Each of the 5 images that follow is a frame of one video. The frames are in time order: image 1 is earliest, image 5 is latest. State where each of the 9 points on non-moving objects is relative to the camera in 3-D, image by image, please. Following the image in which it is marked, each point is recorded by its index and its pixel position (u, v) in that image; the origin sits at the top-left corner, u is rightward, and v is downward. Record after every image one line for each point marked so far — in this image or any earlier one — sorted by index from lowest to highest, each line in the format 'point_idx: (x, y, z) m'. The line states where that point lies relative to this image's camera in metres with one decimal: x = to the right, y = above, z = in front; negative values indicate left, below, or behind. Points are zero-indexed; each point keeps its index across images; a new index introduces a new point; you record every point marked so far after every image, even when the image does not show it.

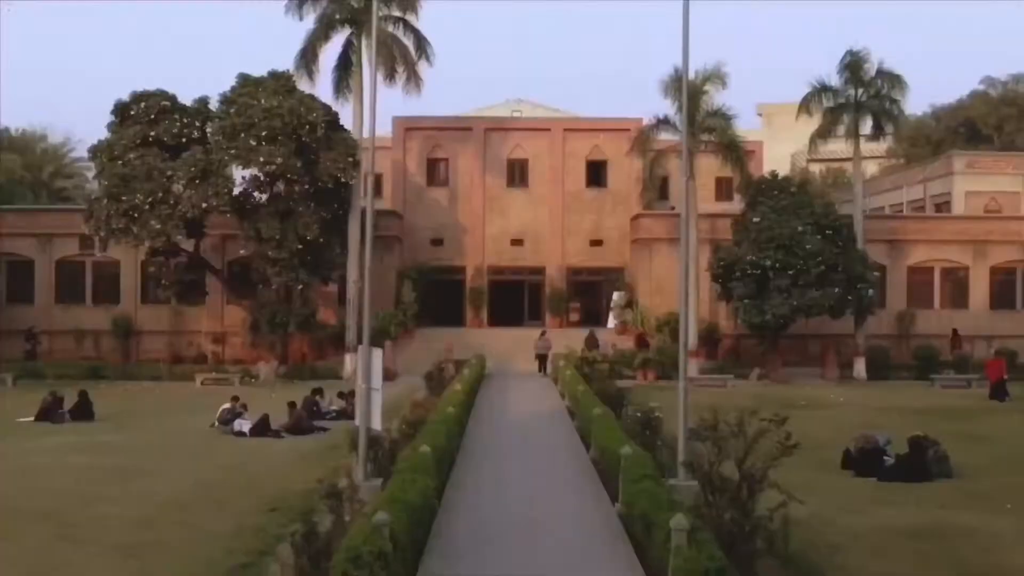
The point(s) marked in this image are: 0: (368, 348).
0: (-1.5, -0.6, +12.7) m
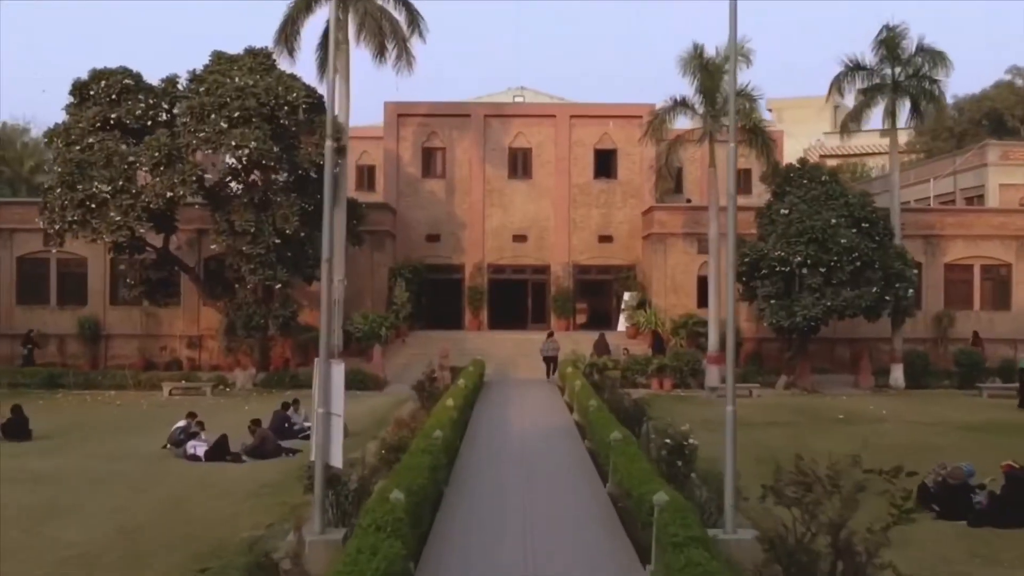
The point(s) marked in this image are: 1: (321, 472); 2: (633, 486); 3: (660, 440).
0: (-1.5, -0.6, +9.9) m
1: (-1.6, -1.5, +9.9) m
2: (+1.1, -1.8, +10.7) m
3: (+1.7, -1.7, +13.6) m
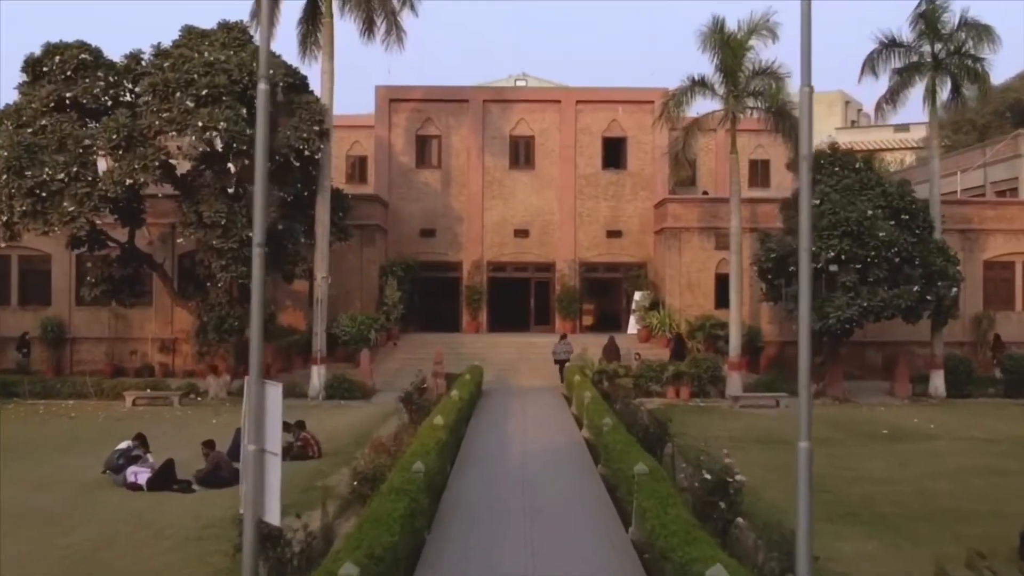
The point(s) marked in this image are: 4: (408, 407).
0: (-1.6, -0.6, +7.4) m
1: (-1.6, -1.5, +7.3) m
2: (+1.1, -1.7, +8.1) m
3: (+1.7, -1.7, +11.1) m
4: (-1.6, -1.8, +18.4) m
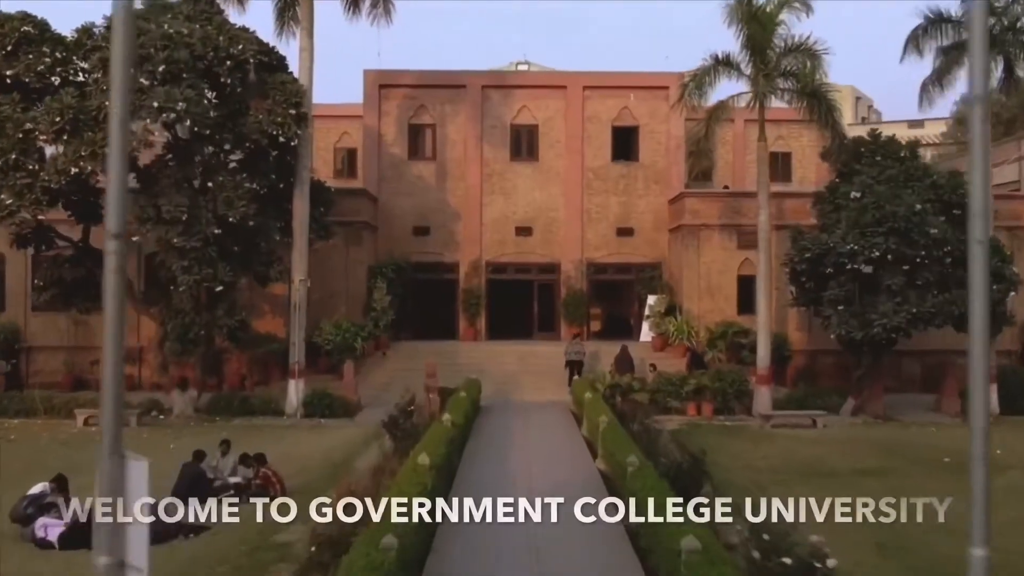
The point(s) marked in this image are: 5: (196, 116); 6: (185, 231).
0: (-1.5, -0.6, +4.7) m
1: (-1.6, -1.5, +4.6) m
2: (+1.1, -1.8, +5.4) m
3: (+1.7, -1.8, +8.4) m
4: (-1.6, -1.9, +15.7) m
5: (-5.0, +2.7, +19.1) m
6: (-5.4, +0.9, +19.7) m
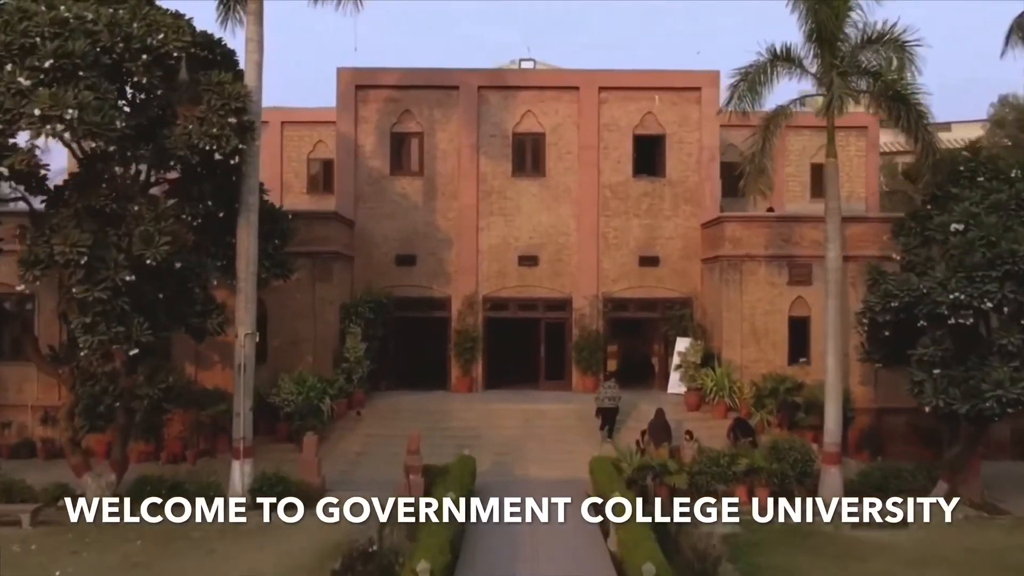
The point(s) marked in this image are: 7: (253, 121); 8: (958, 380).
0: (-1.5, -1.4, 0.0) m
1: (-1.5, -2.3, 0.0) m
2: (+1.1, -2.6, +0.8) m
3: (+1.7, -2.6, +3.7) m
4: (-1.5, -2.7, +11.0) m
5: (-4.9, +1.9, +14.4) m
6: (-5.3, +0.1, +15.0) m
7: (-3.5, +2.3, +16.3) m
8: (+6.0, -1.2, +16.2) m
